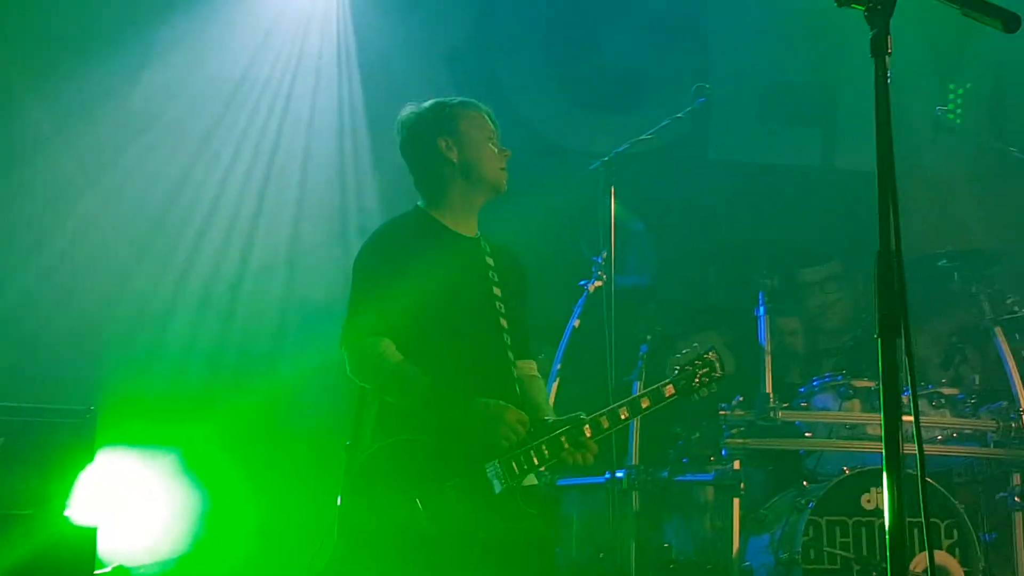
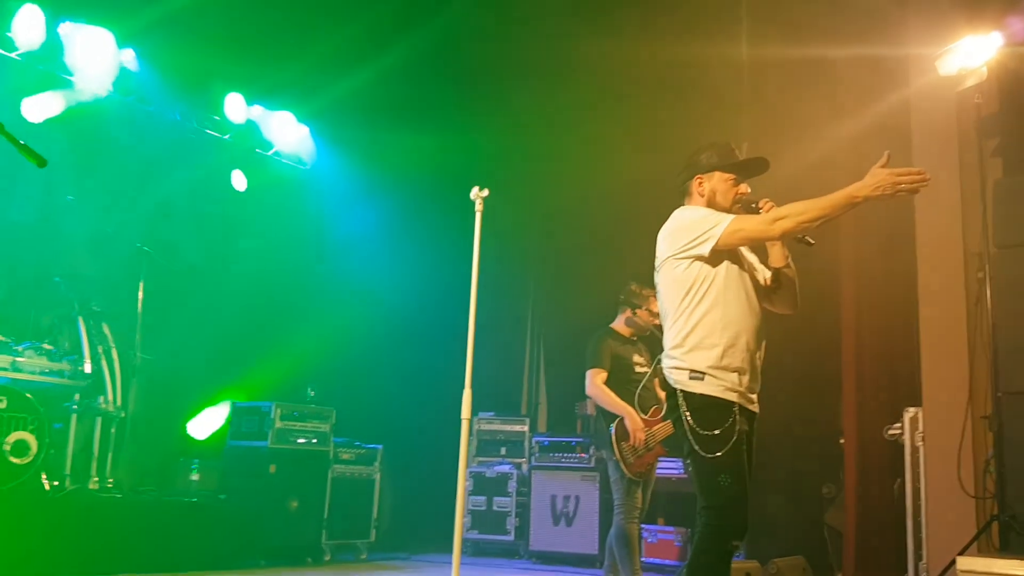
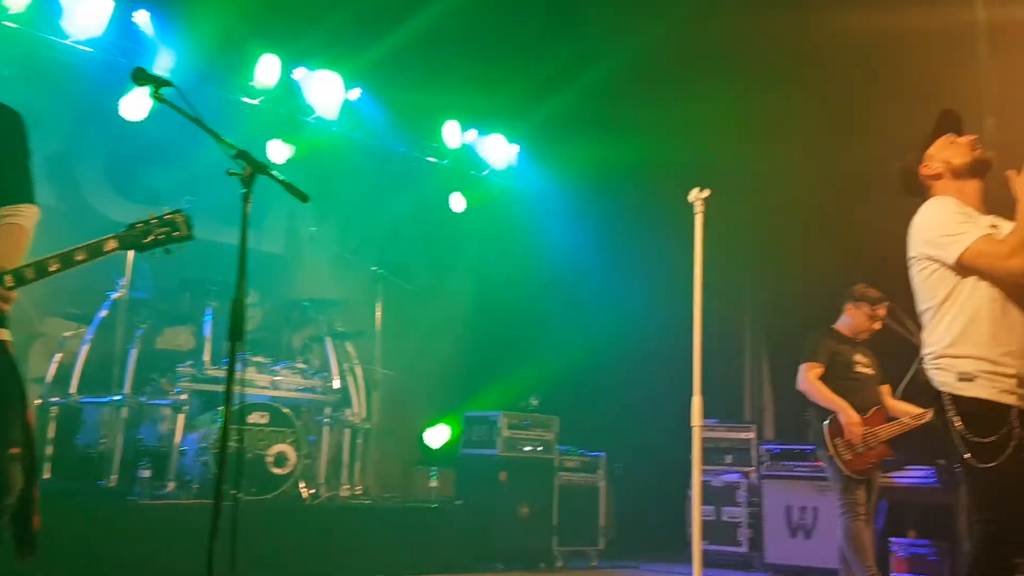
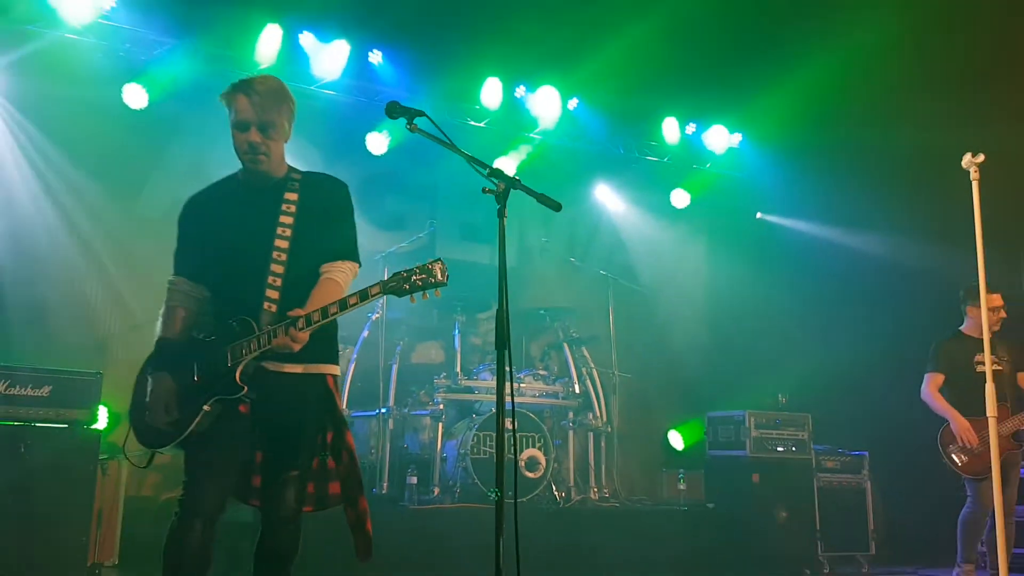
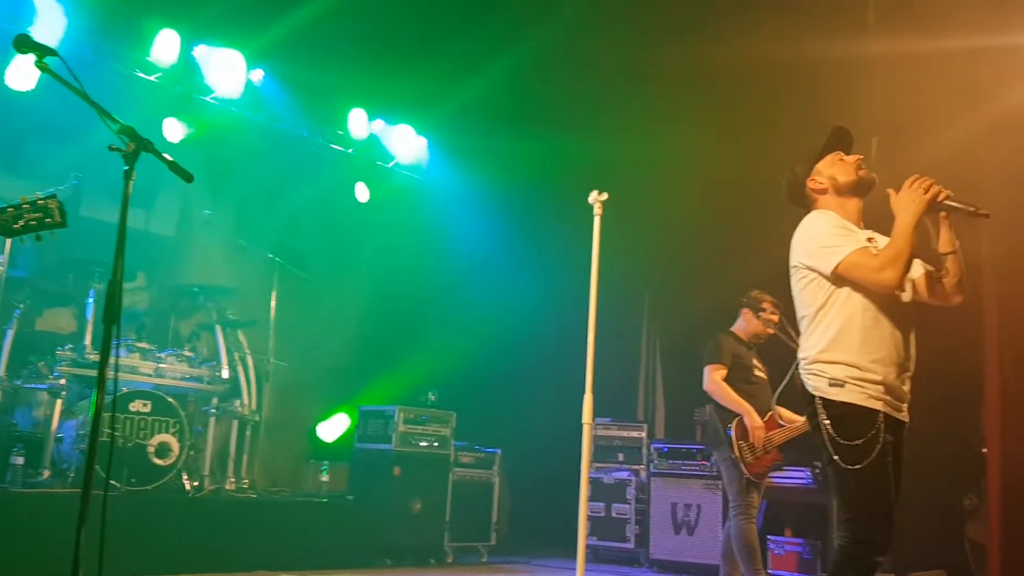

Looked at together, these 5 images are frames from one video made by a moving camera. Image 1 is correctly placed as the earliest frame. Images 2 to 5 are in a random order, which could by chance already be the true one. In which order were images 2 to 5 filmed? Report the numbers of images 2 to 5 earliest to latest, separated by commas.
4, 3, 5, 2
